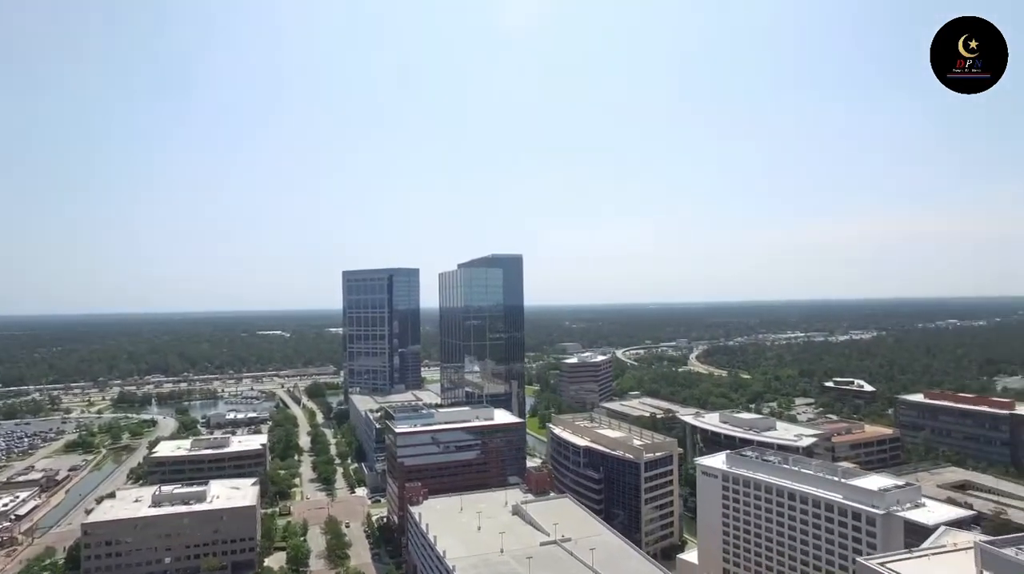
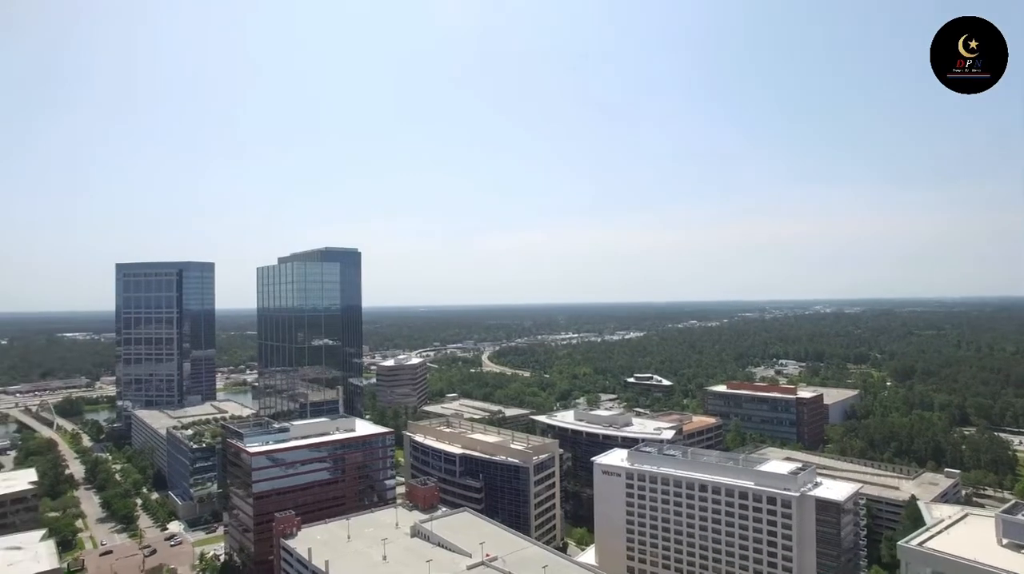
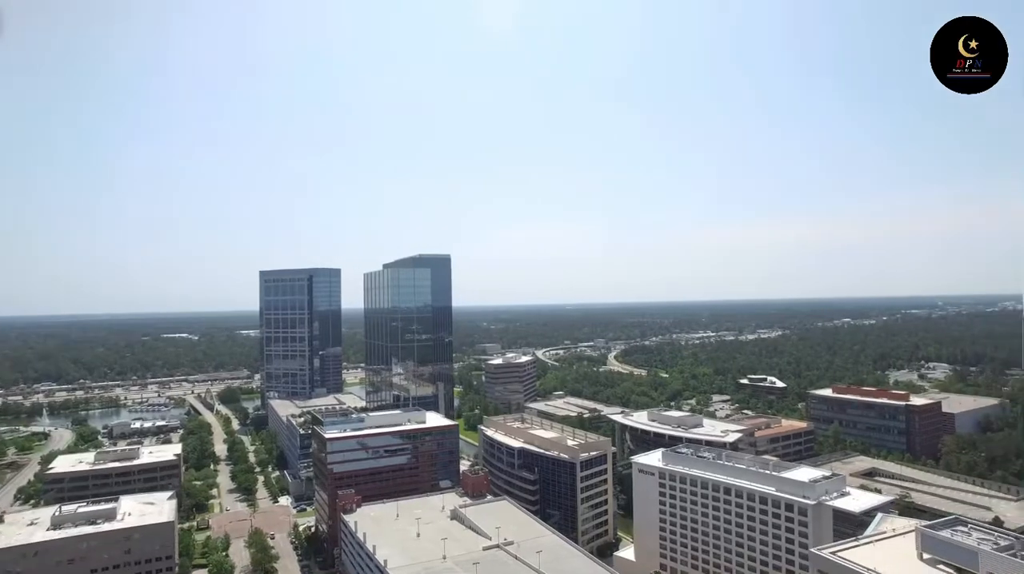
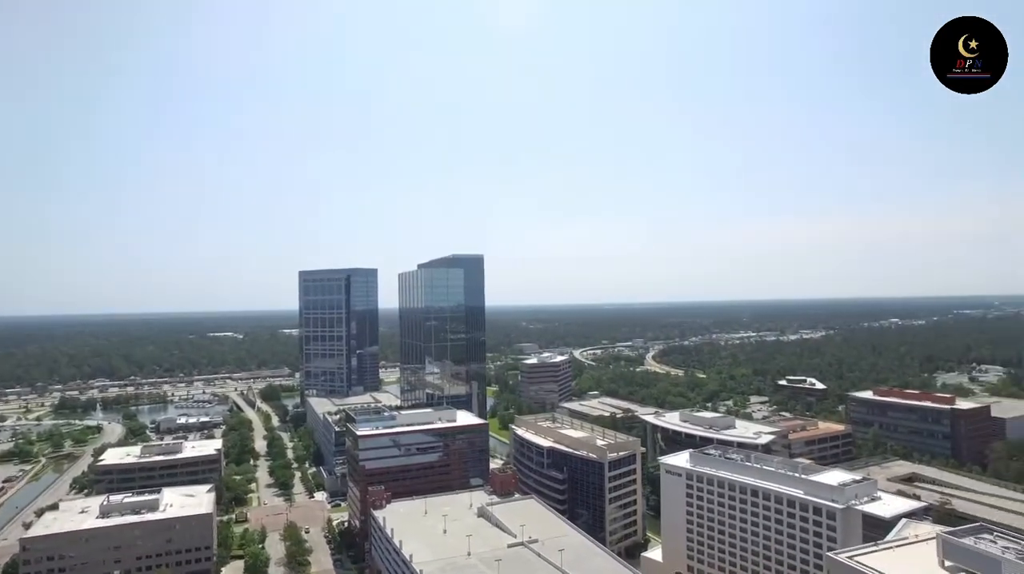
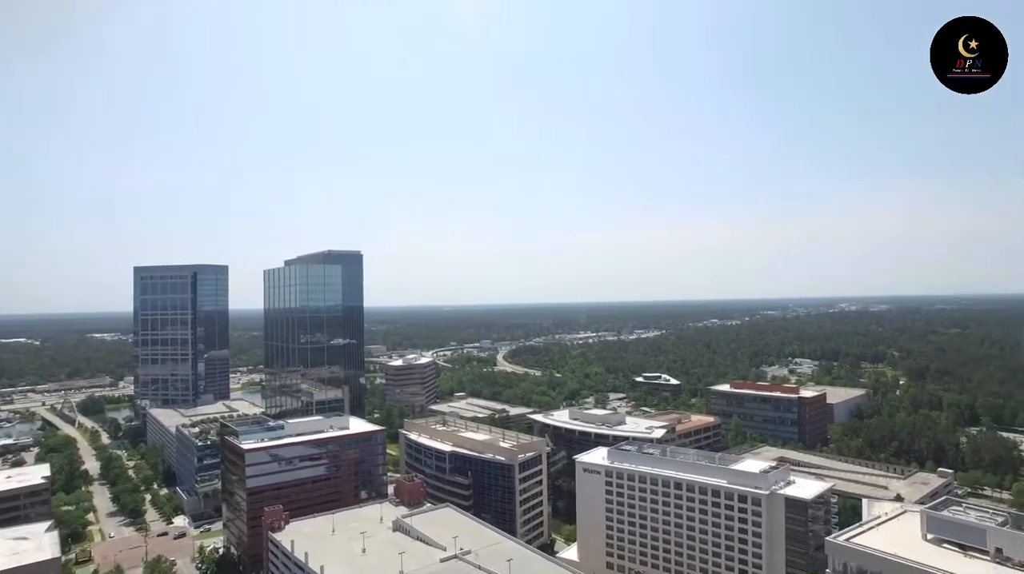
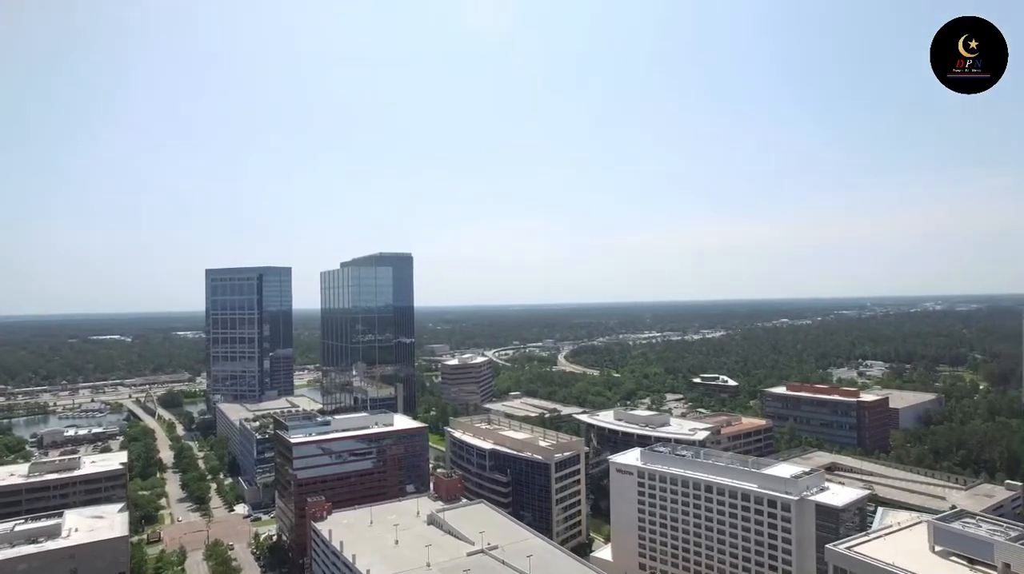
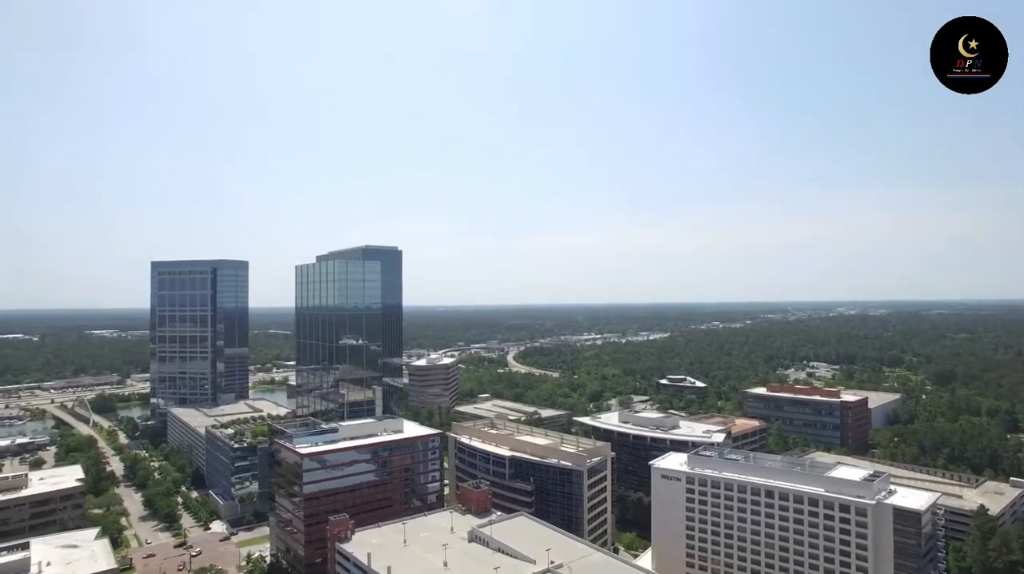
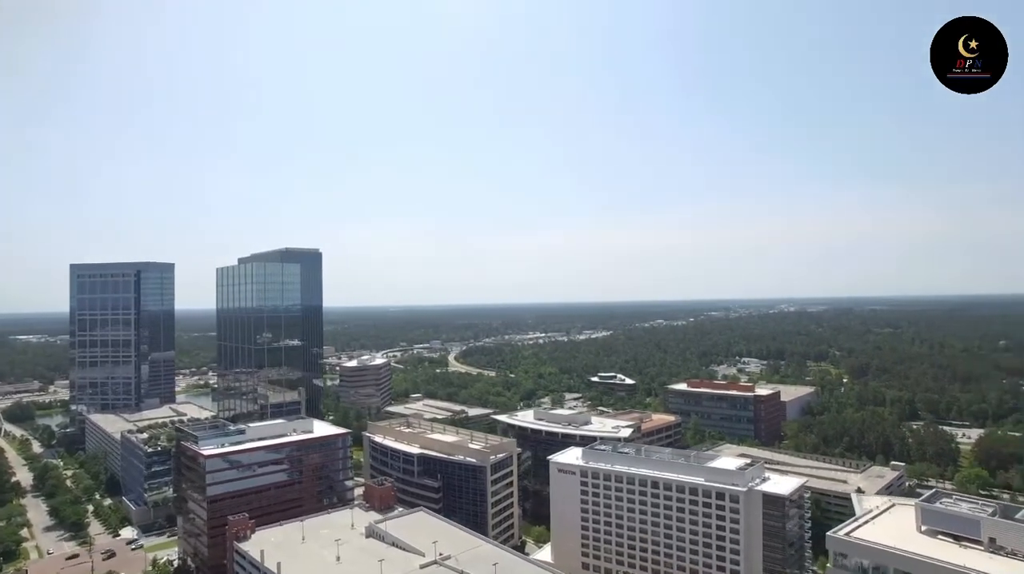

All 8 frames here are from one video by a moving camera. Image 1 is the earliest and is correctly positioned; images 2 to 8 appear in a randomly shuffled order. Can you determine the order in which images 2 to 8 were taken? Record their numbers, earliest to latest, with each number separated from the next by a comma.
4, 3, 6, 5, 8, 2, 7
